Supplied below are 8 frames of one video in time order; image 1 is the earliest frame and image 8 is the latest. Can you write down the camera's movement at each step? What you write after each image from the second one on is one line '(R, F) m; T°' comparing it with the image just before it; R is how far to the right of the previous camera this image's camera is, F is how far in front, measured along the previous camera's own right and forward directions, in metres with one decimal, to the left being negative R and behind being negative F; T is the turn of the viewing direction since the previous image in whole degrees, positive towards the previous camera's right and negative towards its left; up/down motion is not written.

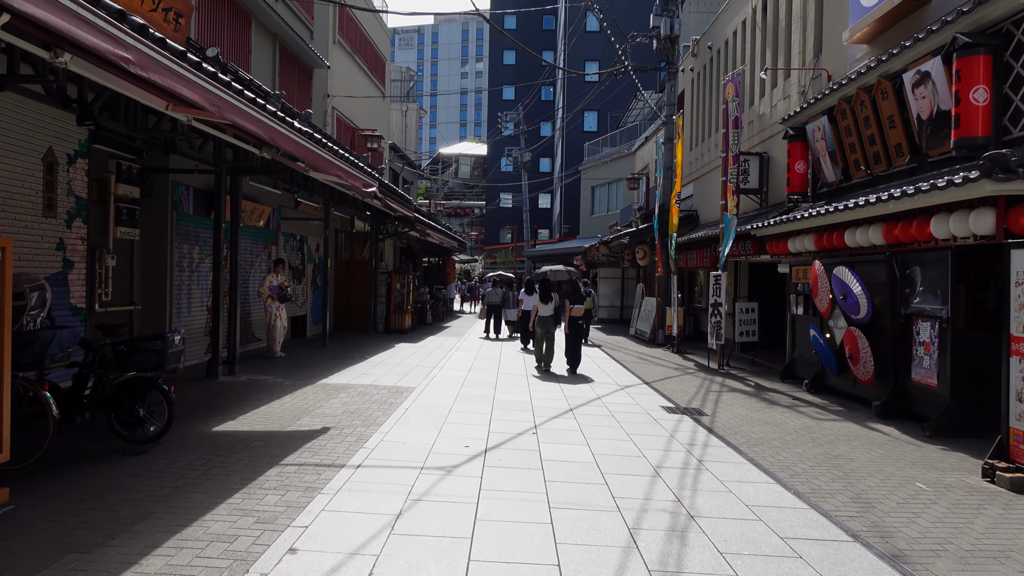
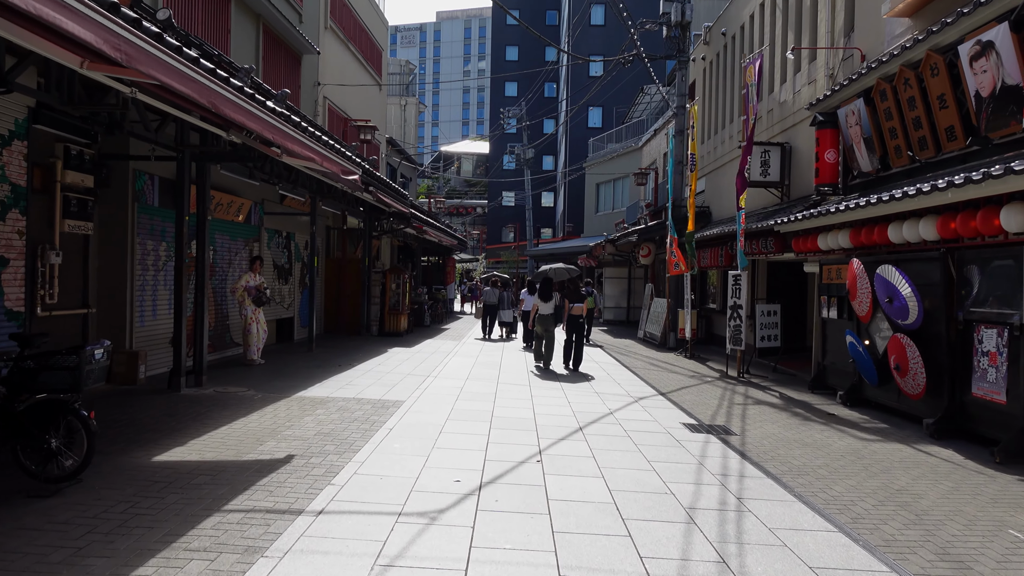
(0.0, +1.0) m; 0°
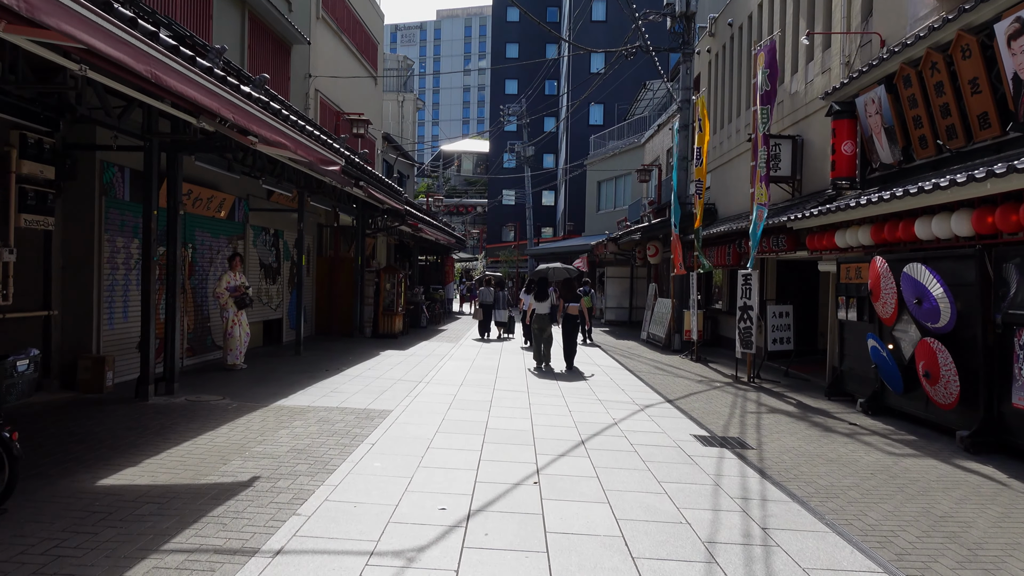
(+0.1, +0.6) m; 0°
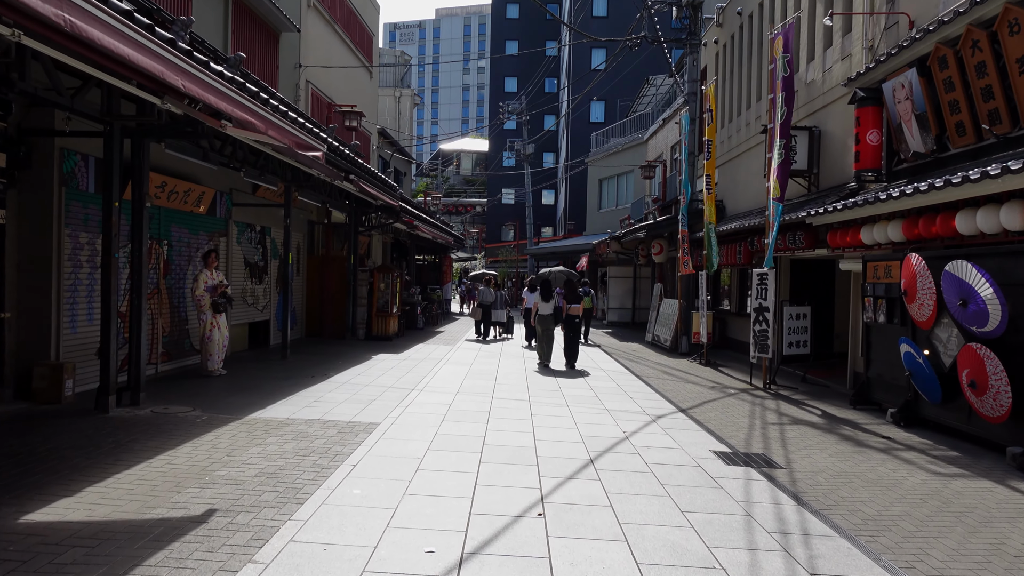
(0.0, +0.7) m; 0°
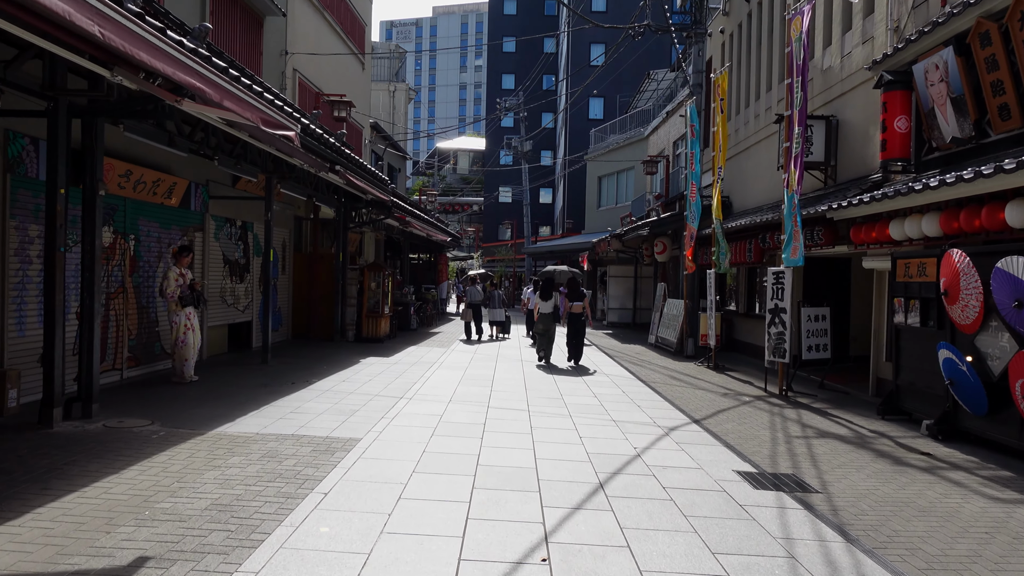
(0.0, +0.7) m; 0°
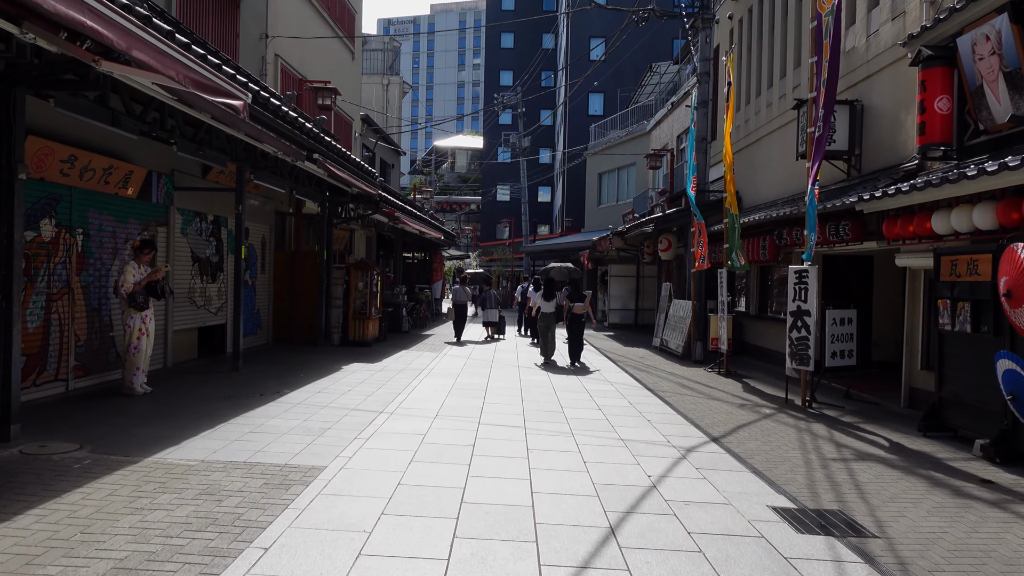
(0.0, +0.9) m; 0°
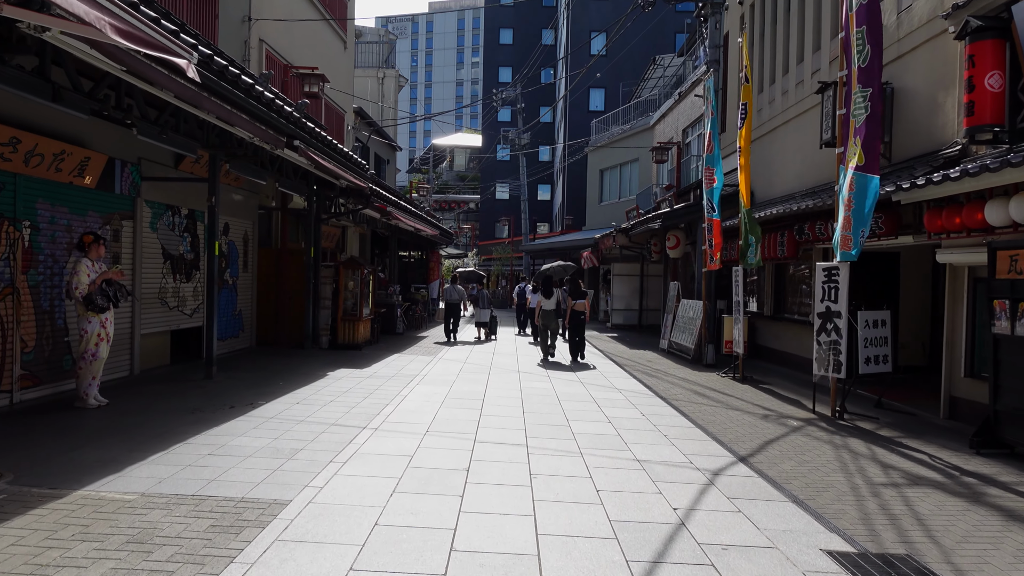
(0.0, +0.8) m; 0°
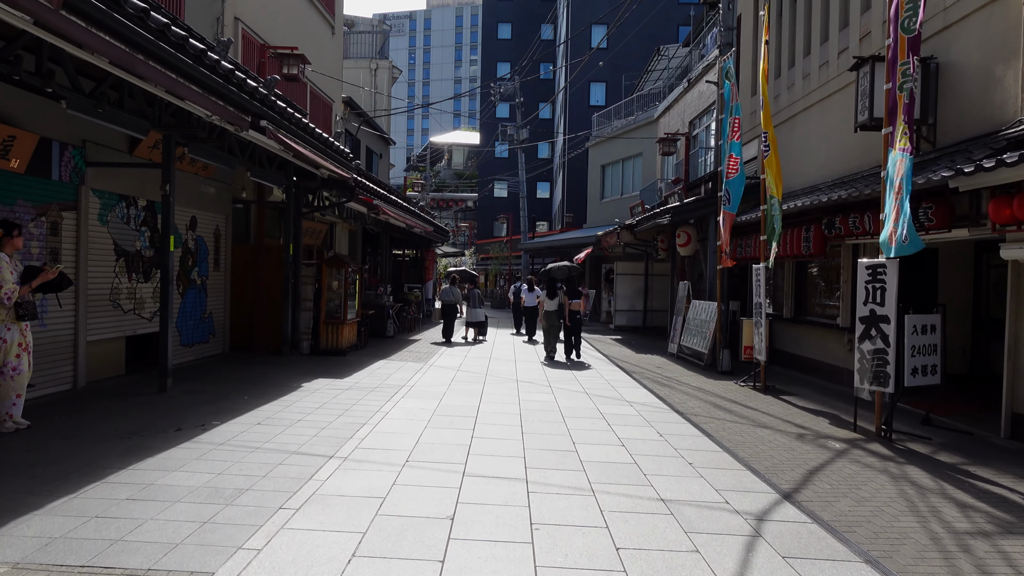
(0.0, +1.0) m; 0°
